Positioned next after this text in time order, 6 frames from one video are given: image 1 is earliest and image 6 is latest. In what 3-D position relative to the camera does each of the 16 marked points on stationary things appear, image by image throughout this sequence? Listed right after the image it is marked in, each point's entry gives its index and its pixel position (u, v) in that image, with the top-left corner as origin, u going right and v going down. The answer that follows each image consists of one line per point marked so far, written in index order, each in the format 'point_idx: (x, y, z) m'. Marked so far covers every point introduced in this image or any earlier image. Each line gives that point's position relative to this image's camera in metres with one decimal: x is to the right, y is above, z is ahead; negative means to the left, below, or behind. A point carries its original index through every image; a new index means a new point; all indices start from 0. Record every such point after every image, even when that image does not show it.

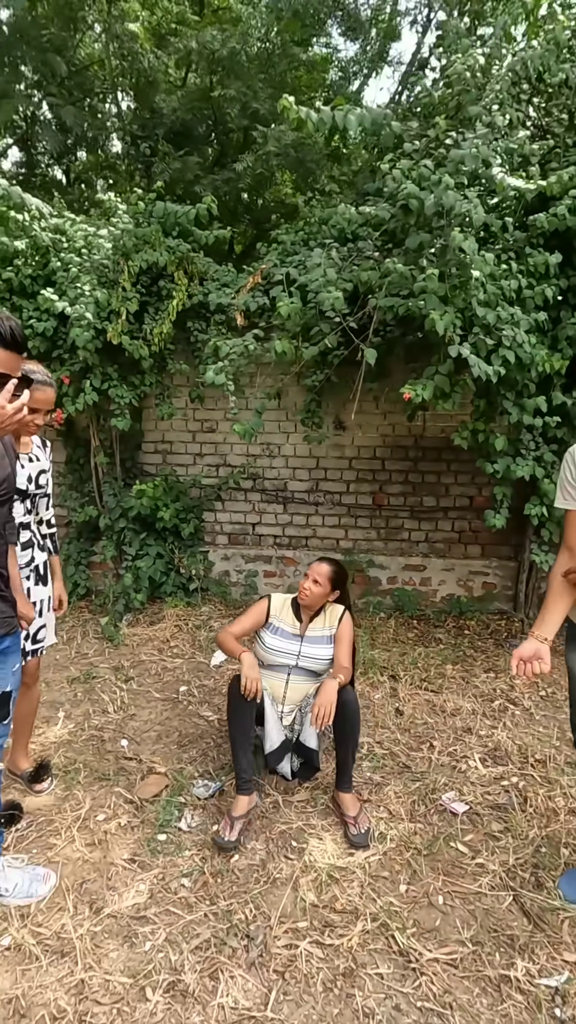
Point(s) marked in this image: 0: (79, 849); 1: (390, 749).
0: (-0.8, -1.3, +2.0) m
1: (+0.5, -1.2, +2.7) m
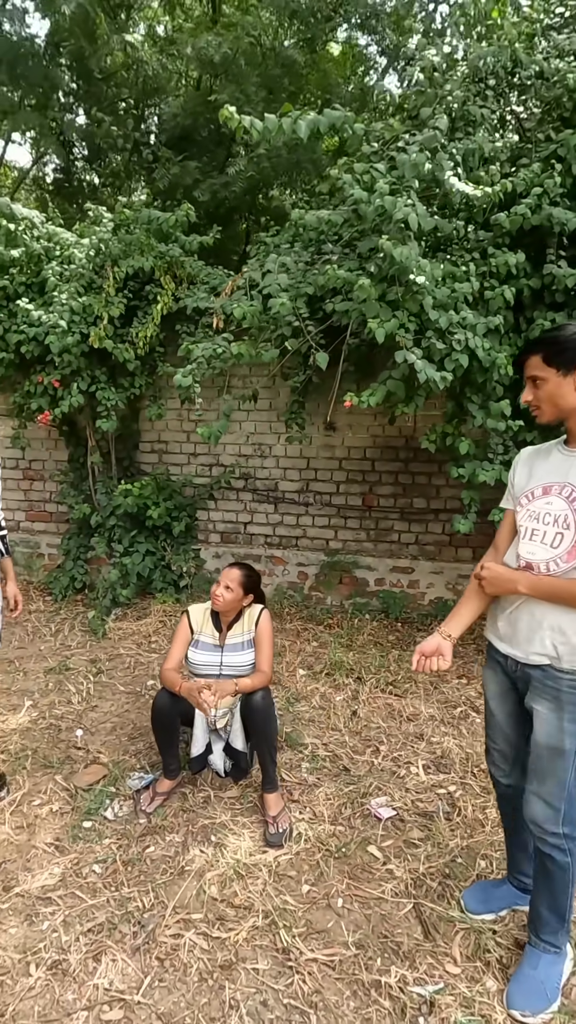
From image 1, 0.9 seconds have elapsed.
0: (-1.2, -1.3, +2.2) m
1: (+0.2, -1.2, +2.8) m
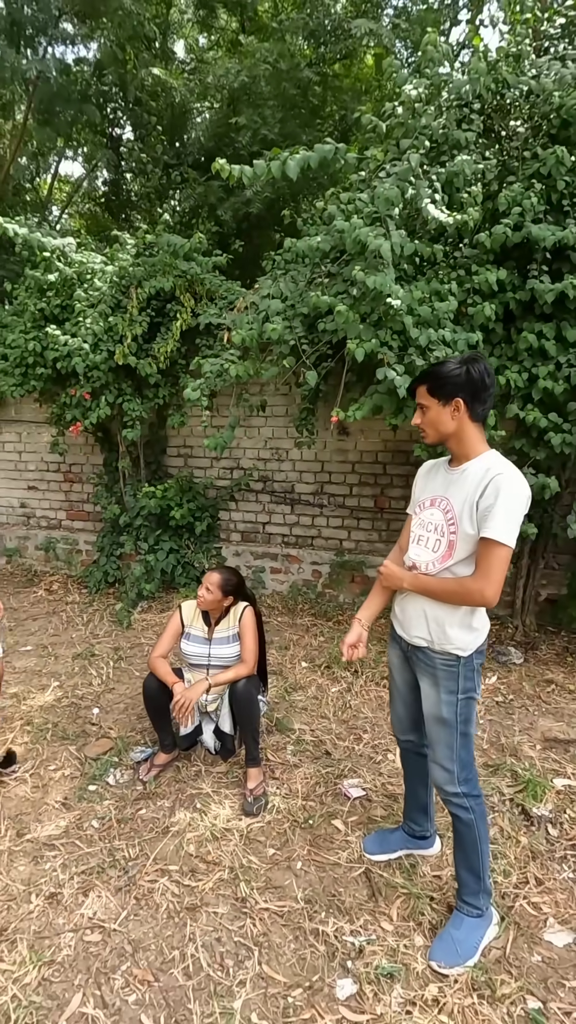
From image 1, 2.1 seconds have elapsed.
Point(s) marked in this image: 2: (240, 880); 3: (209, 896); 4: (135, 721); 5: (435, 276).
0: (-1.3, -1.3, +2.5) m
1: (+0.2, -1.3, +3.0) m
2: (-0.2, -1.4, +2.1) m
3: (-0.3, -1.5, +2.0) m
4: (-0.9, -1.2, +3.1) m
5: (+0.8, +1.4, +3.1) m
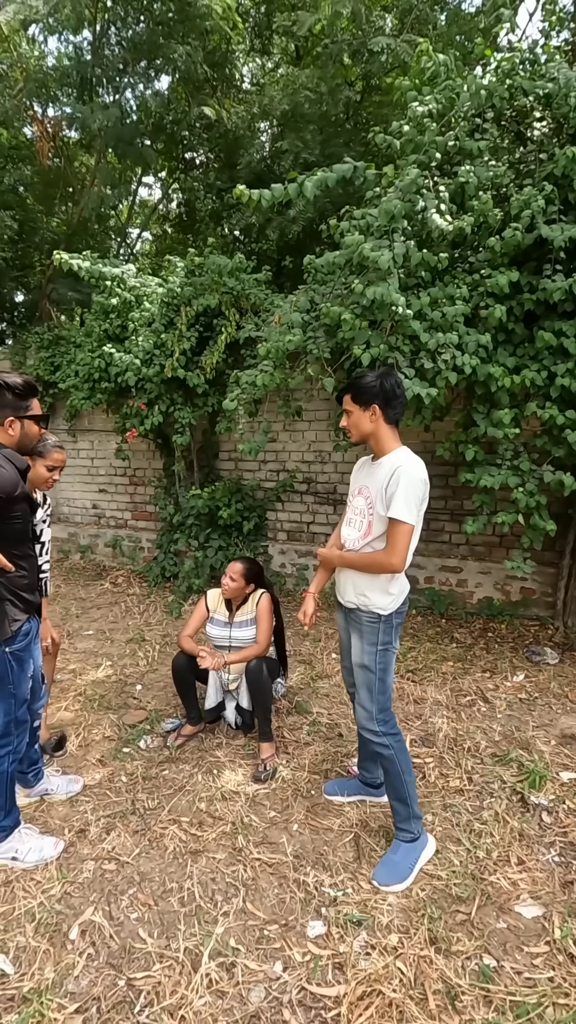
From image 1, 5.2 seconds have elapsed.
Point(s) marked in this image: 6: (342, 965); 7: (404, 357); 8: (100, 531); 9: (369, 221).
0: (-1.2, -1.3, +3.0) m
1: (+0.3, -1.3, +3.2) m
2: (-0.2, -1.4, +2.3) m
3: (-0.3, -1.4, +2.3) m
4: (-0.8, -1.2, +3.4) m
5: (+1.0, +1.4, +3.2) m
6: (+0.2, -1.5, +1.8) m
7: (+0.7, +0.9, +3.1) m
8: (-2.3, -0.2, +6.6) m
9: (+0.5, +1.7, +3.0) m
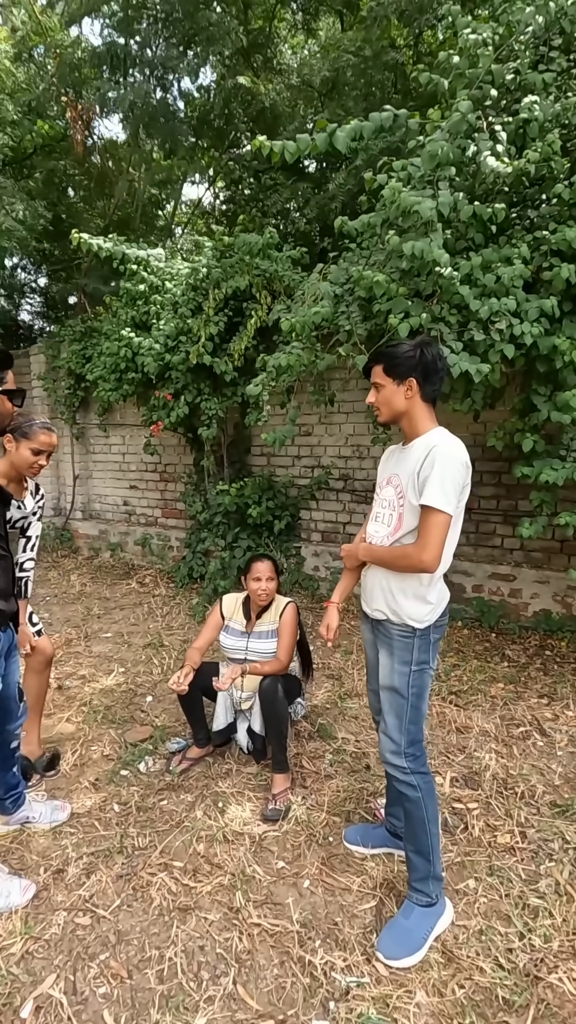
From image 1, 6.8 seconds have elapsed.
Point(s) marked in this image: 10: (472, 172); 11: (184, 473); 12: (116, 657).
0: (-1.1, -1.3, +2.7) m
1: (+0.4, -1.2, +2.8) m
2: (-0.2, -1.4, +2.0) m
3: (-0.3, -1.4, +1.9) m
4: (-0.6, -1.2, +3.1) m
5: (+1.1, +1.4, +2.8) m
6: (+0.2, -1.5, +1.4) m
7: (+0.8, +0.9, +2.7) m
8: (-1.9, -0.2, +6.4) m
9: (+0.6, +1.7, +2.6) m
10: (+0.9, +1.7, +2.6) m
11: (-1.2, +0.4, +5.9) m
12: (-1.3, -1.1, +4.0) m
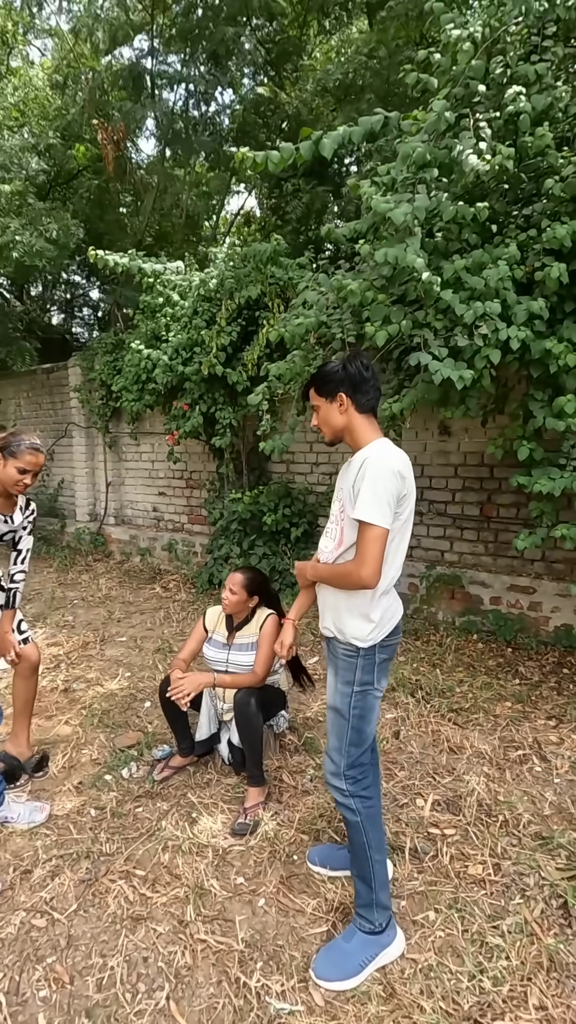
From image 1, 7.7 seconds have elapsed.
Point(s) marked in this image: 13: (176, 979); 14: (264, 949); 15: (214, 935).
0: (-1.2, -1.3, +2.8) m
1: (+0.3, -1.3, +2.7) m
2: (-0.4, -1.4, +2.0) m
3: (-0.5, -1.5, +2.0) m
4: (-0.7, -1.2, +3.2) m
5: (+1.0, +1.3, +2.6) m
6: (-0.1, -1.5, +1.4) m
7: (+0.7, +0.9, +2.6) m
8: (-1.6, -0.3, +6.6) m
9: (+0.5, +1.6, +2.6) m
10: (+0.8, +1.6, +2.5) m
11: (-0.9, +0.4, +6.0) m
12: (-1.2, -1.1, +4.1) m
13: (-0.4, -1.5, +1.7) m
14: (-0.1, -1.5, +1.8) m
15: (-0.3, -1.5, +1.8) m
